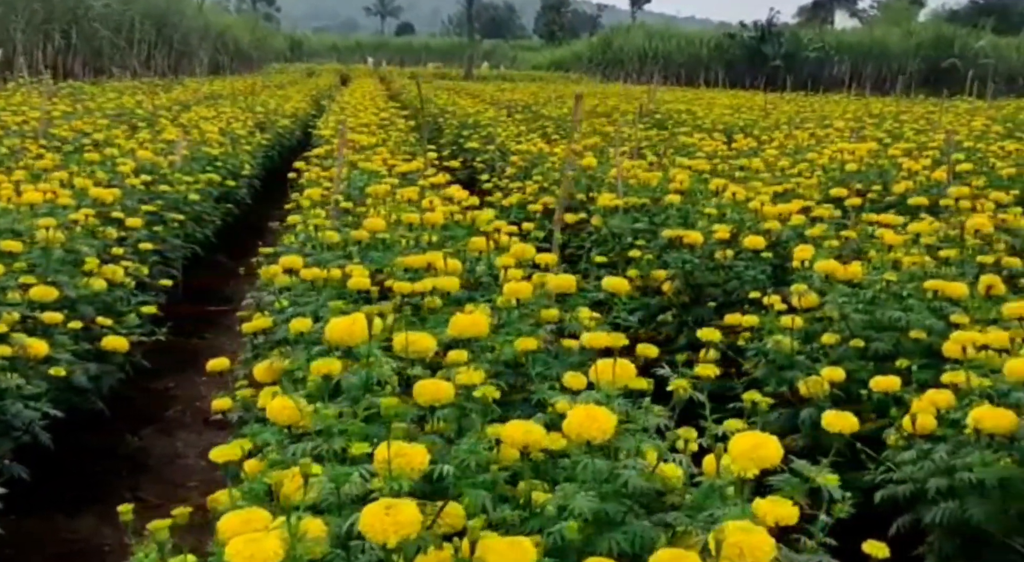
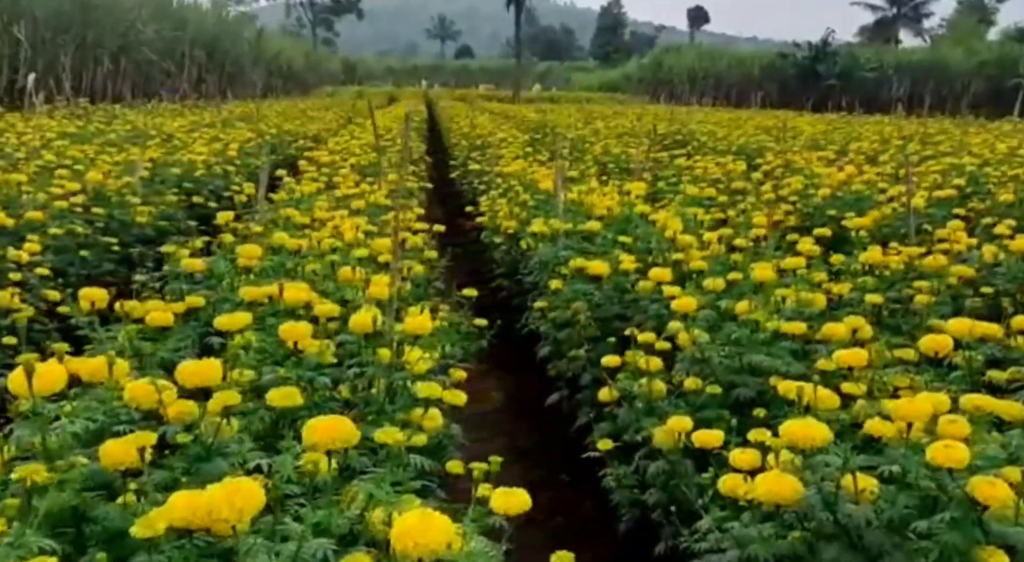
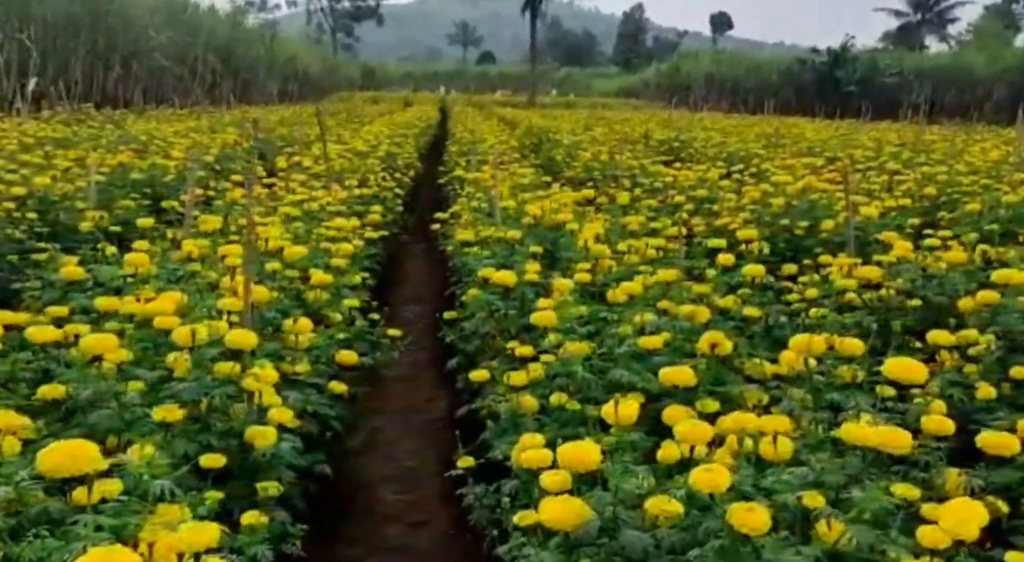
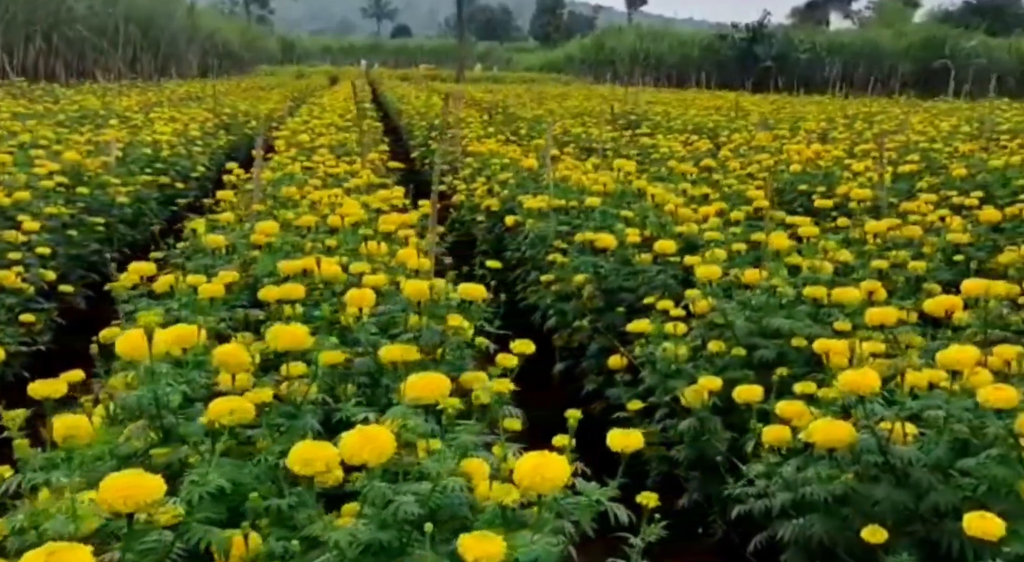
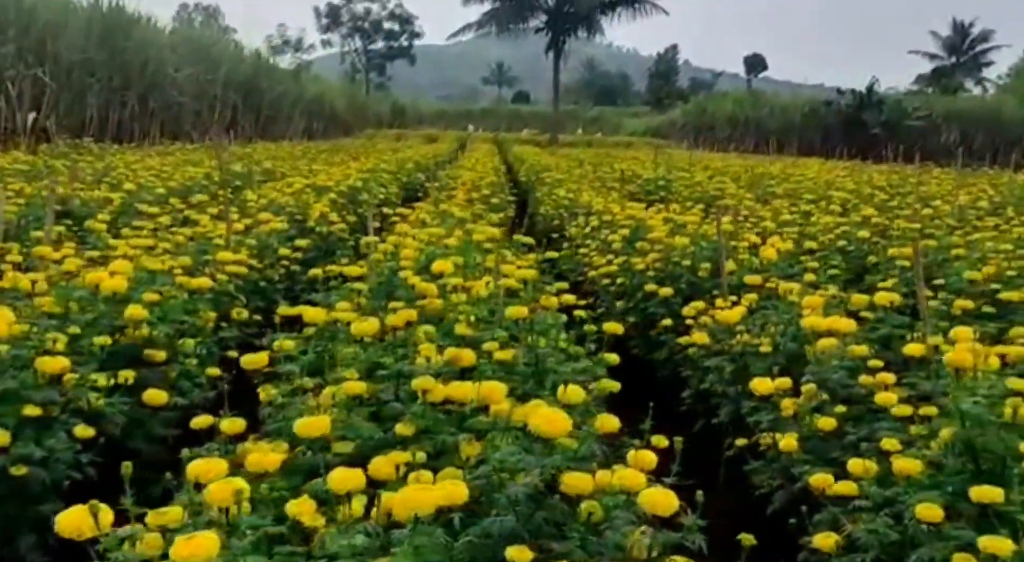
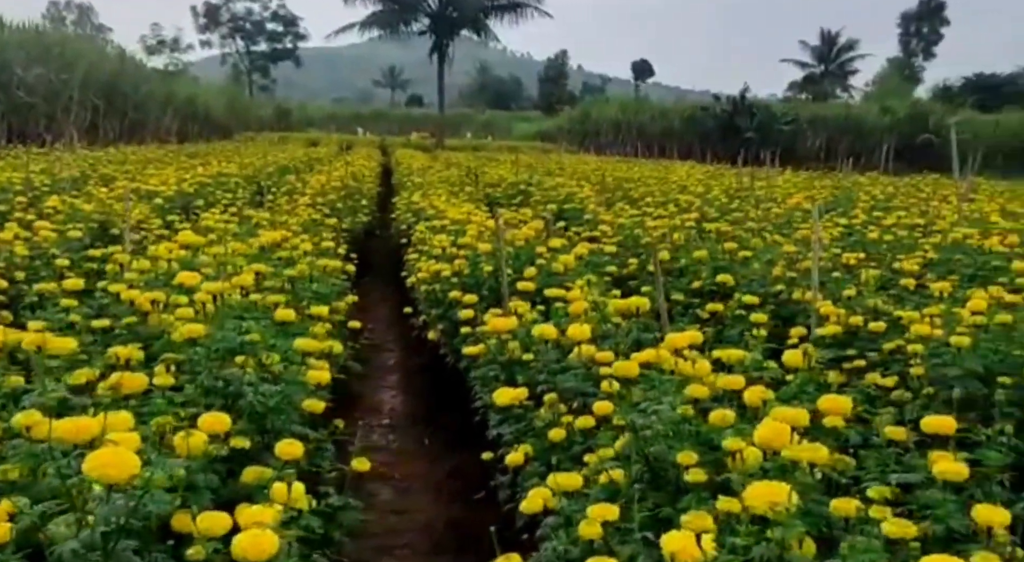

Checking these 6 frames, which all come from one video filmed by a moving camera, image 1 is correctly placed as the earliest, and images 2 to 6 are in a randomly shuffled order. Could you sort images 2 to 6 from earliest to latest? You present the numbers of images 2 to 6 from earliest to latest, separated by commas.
4, 2, 3, 5, 6
